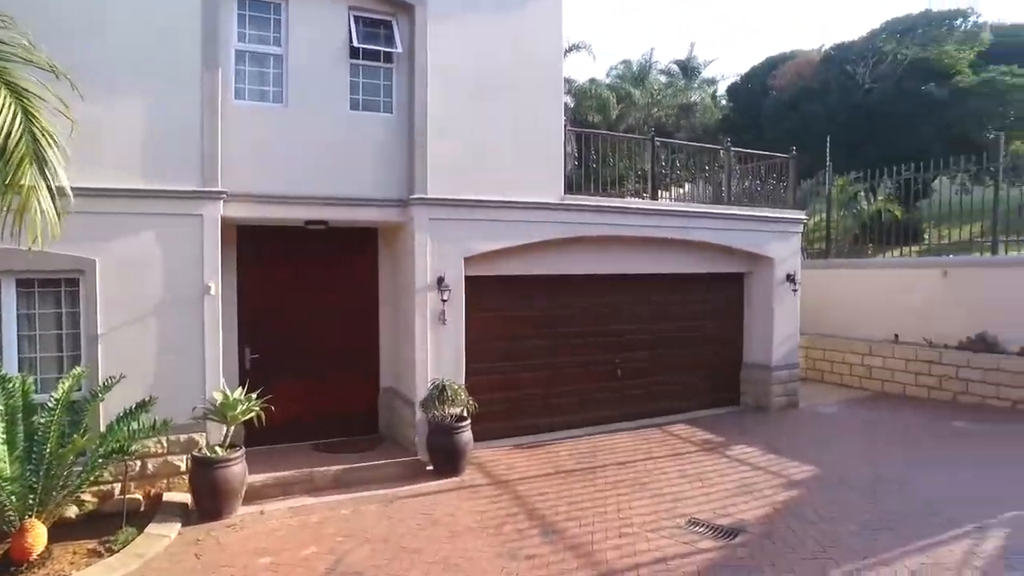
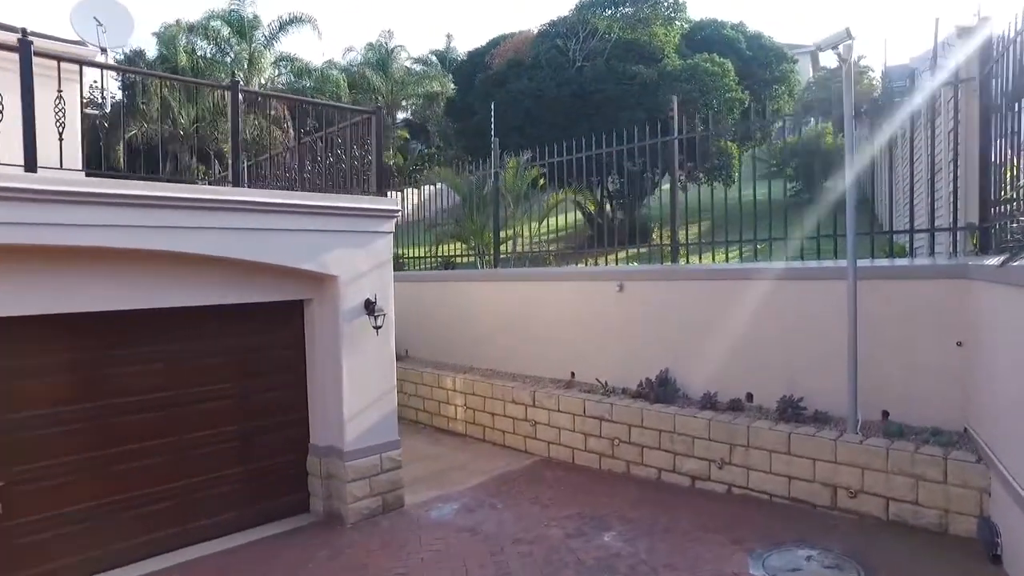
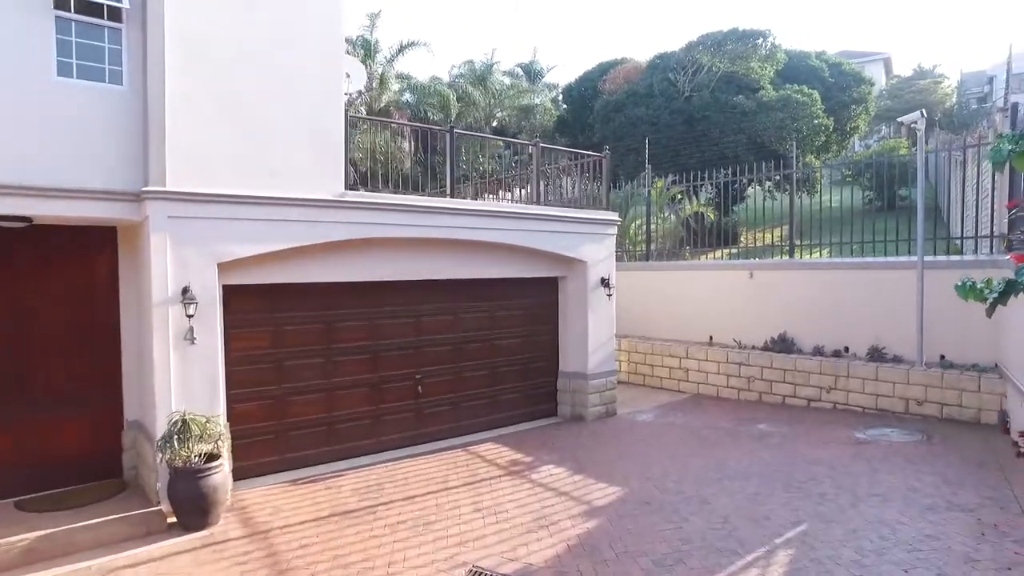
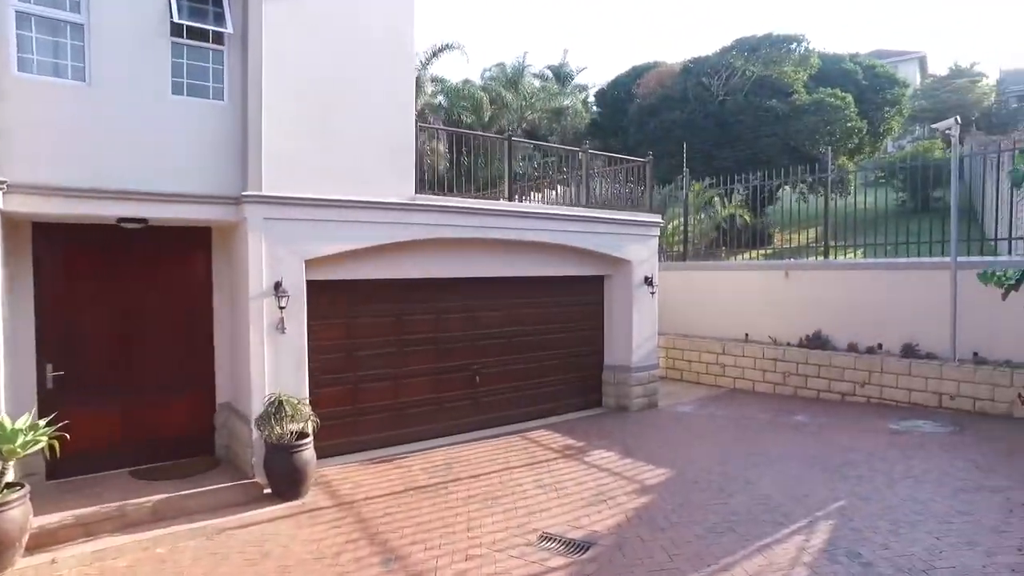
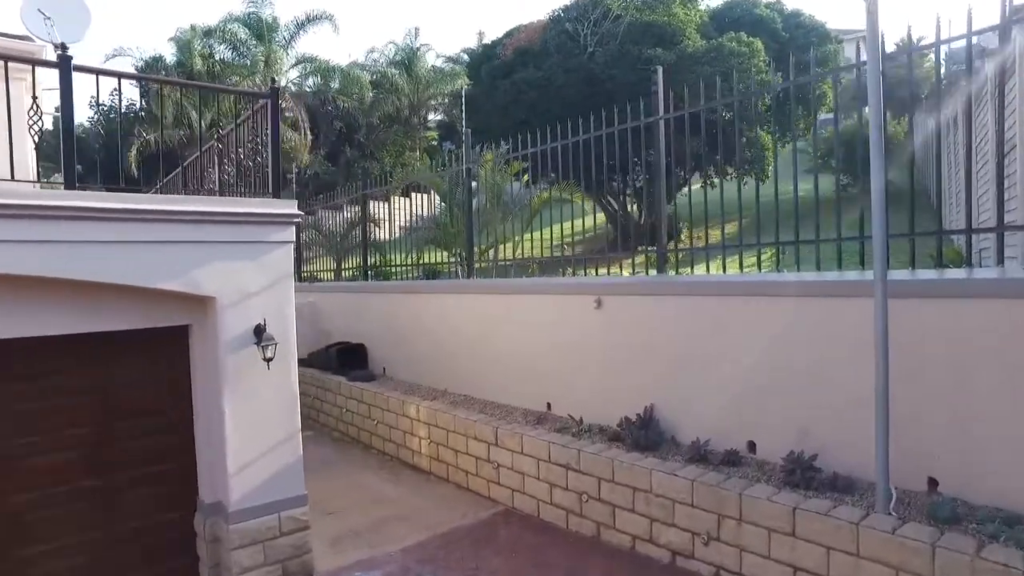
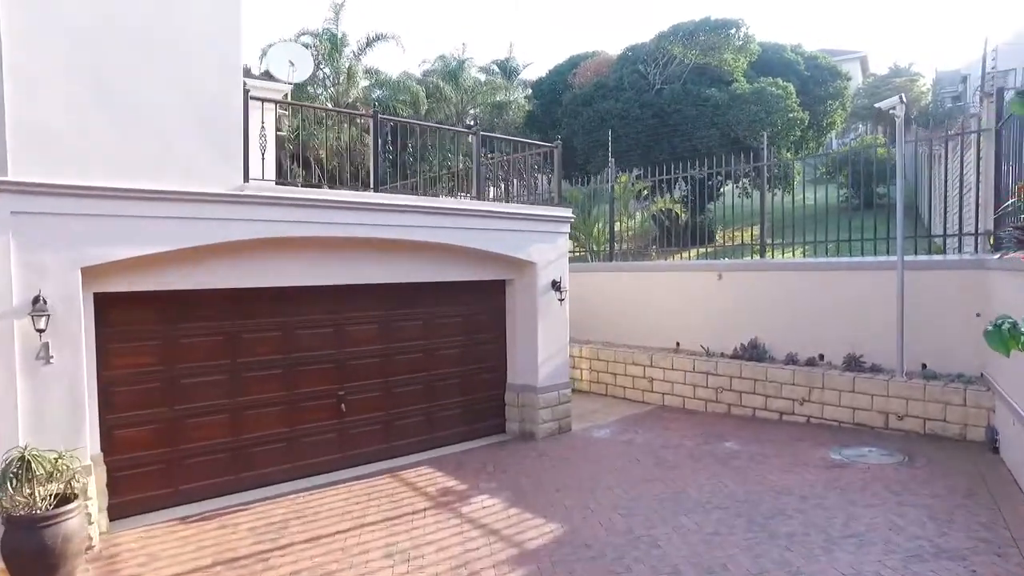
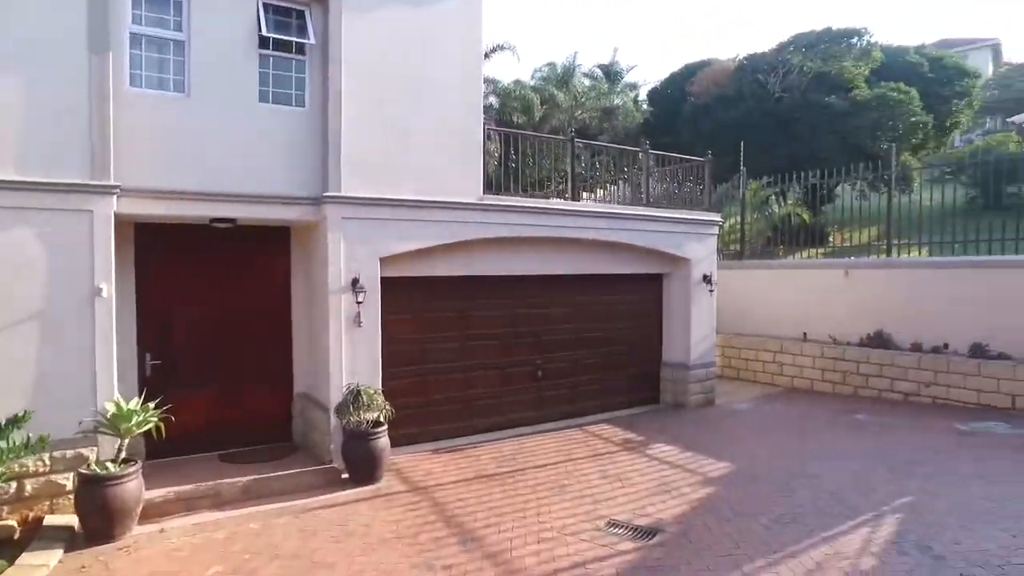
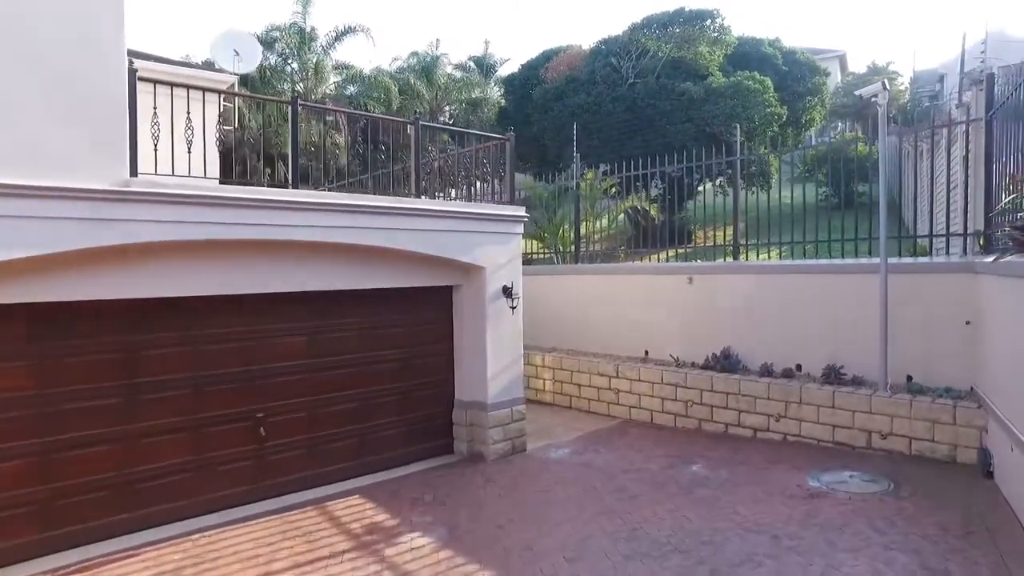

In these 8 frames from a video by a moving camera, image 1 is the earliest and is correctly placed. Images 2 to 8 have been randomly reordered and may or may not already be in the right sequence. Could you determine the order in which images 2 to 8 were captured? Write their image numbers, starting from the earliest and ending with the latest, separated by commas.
7, 4, 3, 6, 8, 2, 5
